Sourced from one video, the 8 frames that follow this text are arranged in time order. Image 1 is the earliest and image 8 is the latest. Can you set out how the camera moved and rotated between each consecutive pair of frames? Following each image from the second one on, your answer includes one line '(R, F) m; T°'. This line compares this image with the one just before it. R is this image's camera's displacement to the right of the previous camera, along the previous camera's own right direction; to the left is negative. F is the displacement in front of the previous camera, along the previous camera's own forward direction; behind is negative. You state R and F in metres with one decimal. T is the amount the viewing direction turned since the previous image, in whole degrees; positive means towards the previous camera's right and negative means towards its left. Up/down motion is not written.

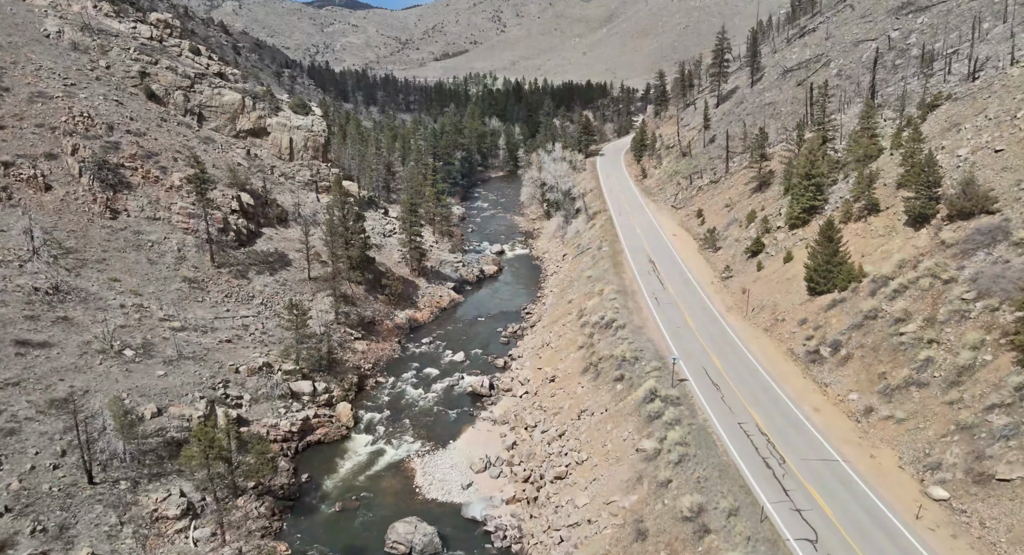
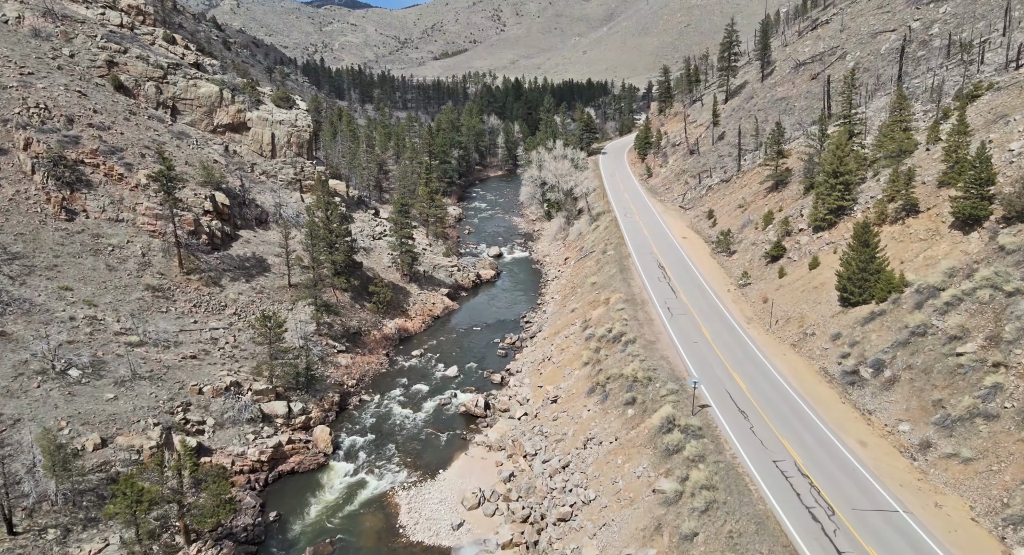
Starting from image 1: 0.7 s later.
(+0.1, +5.0) m; 0°
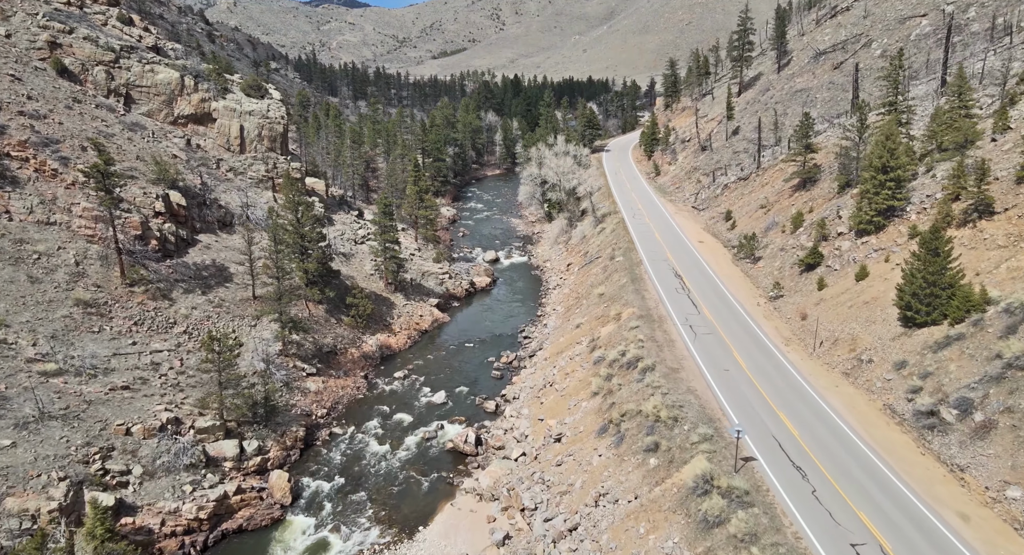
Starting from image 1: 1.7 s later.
(+0.2, +7.2) m; 0°
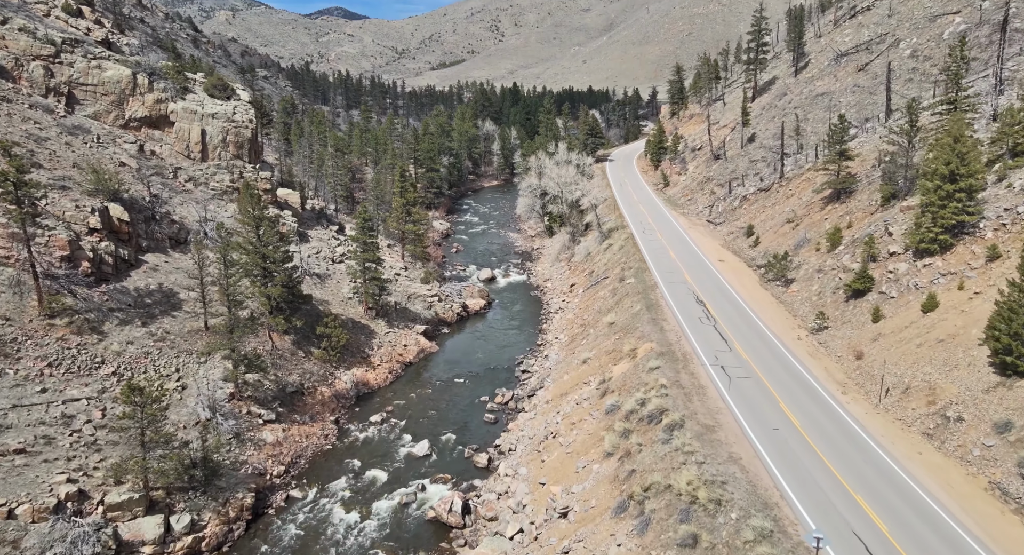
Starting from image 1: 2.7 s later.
(+0.2, +7.2) m; 0°
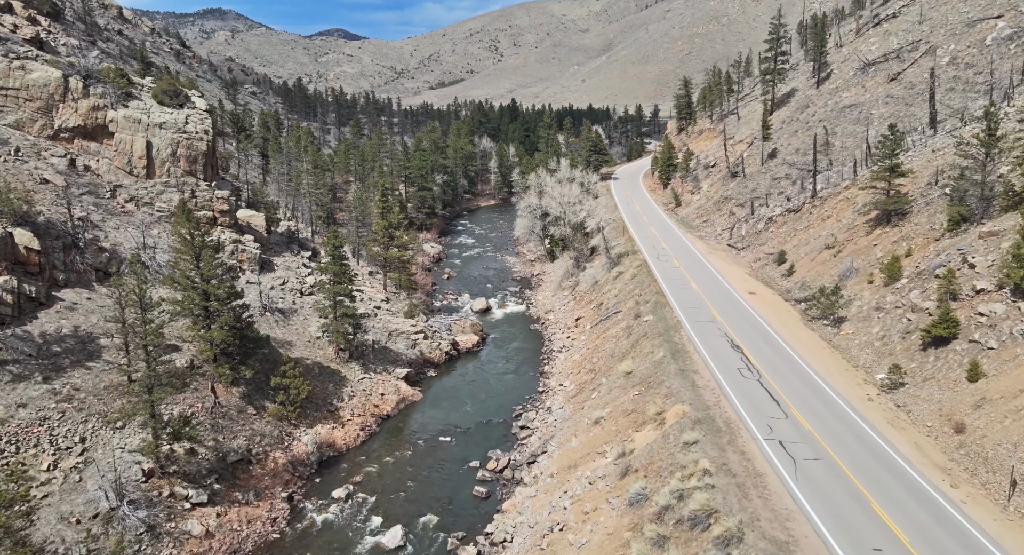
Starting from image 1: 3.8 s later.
(+0.2, +8.0) m; 0°
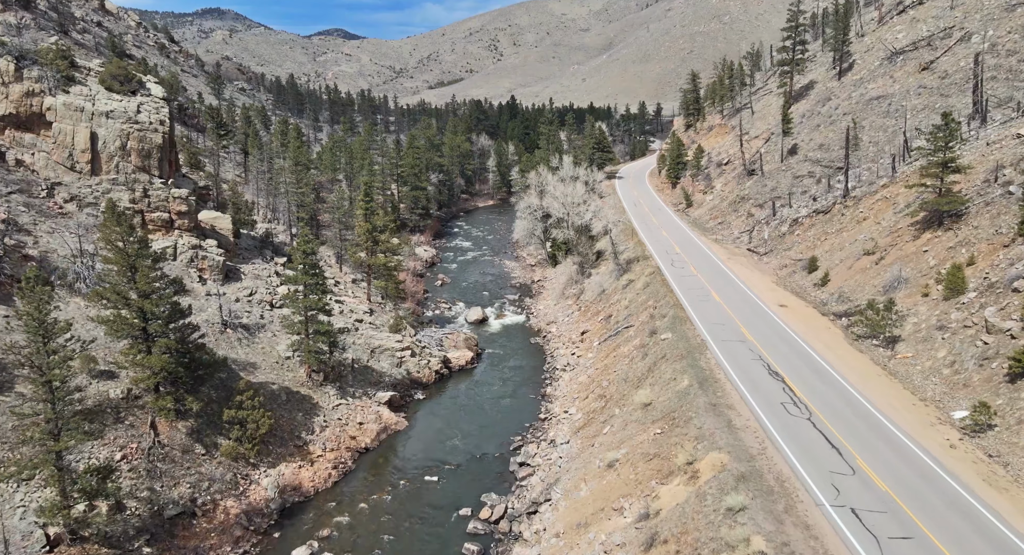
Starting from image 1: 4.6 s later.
(+0.1, +6.0) m; 0°
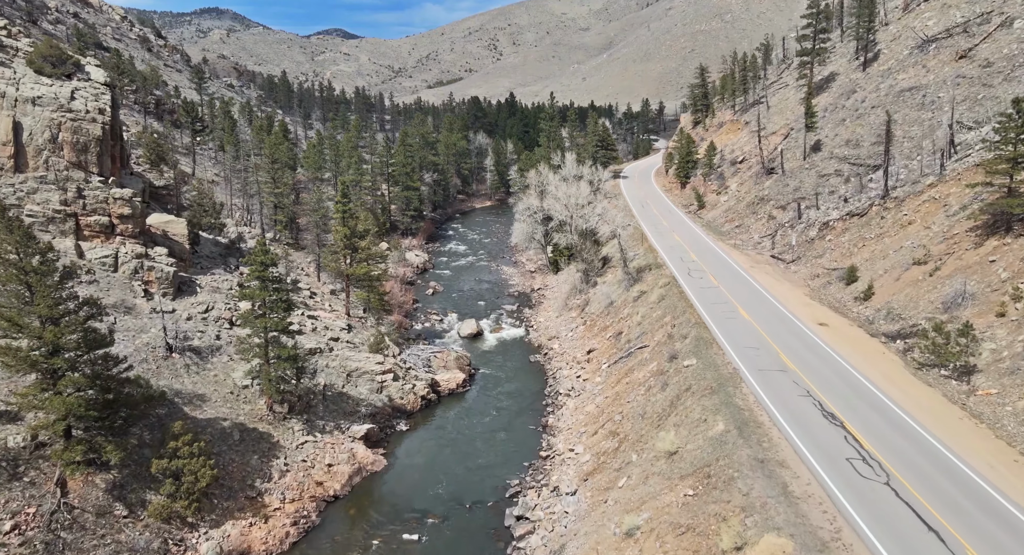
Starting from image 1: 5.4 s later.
(+0.2, +6.1) m; 0°
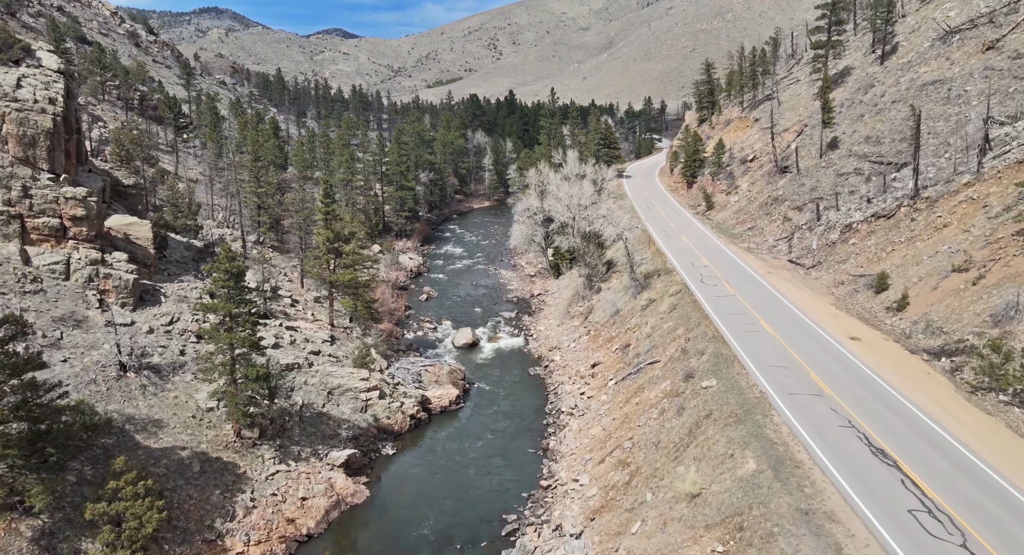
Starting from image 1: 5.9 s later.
(+0.1, +3.8) m; 0°
